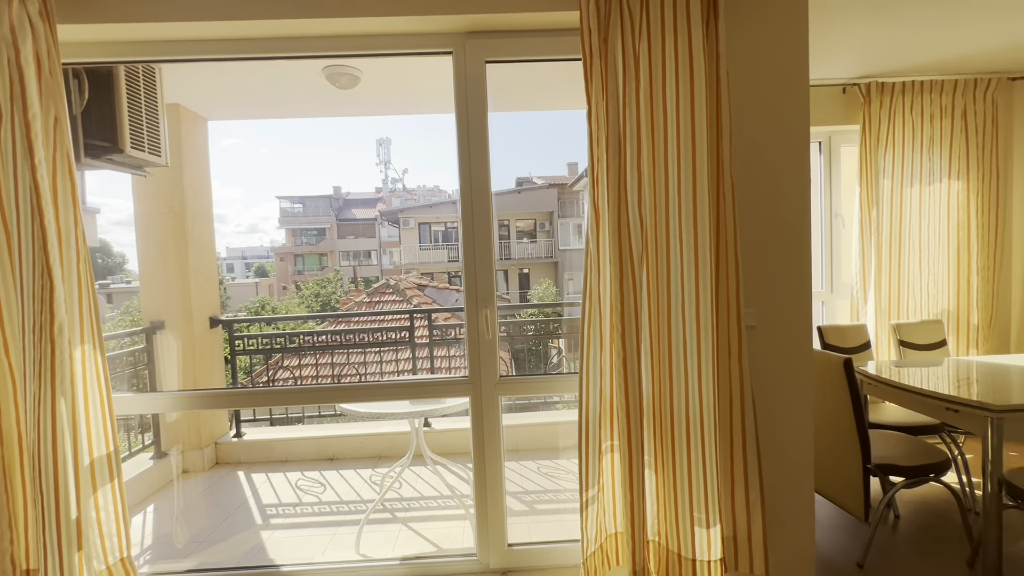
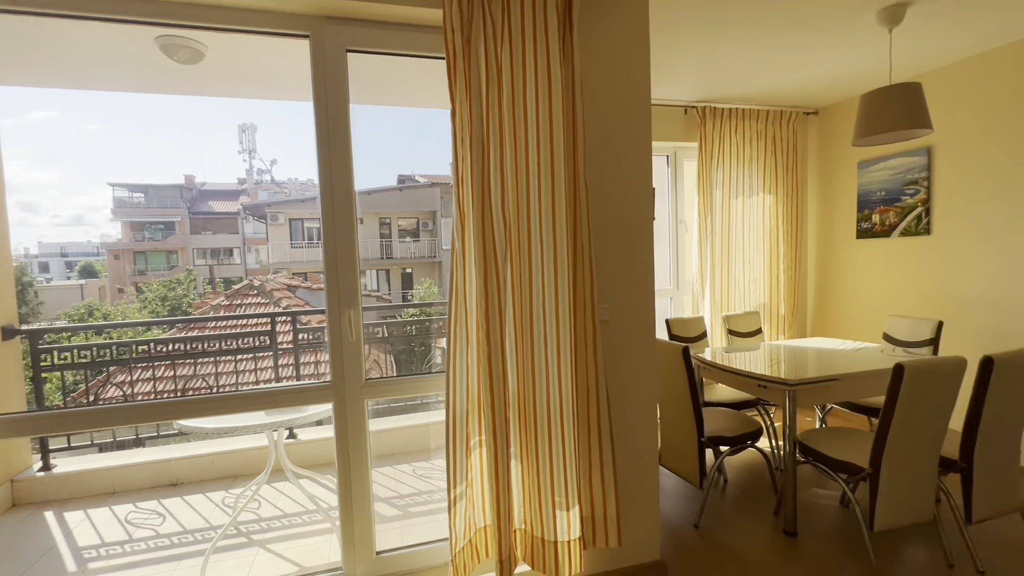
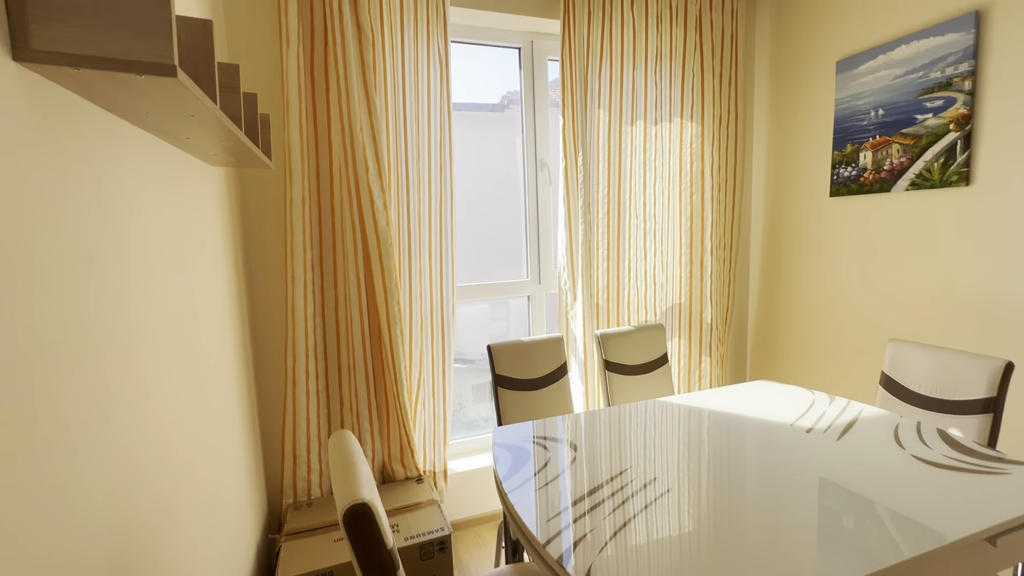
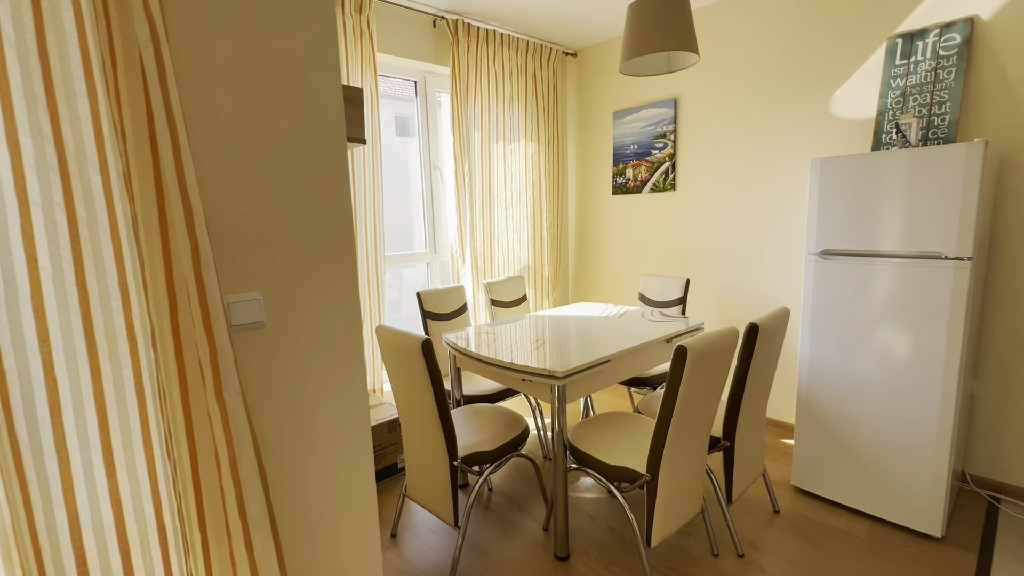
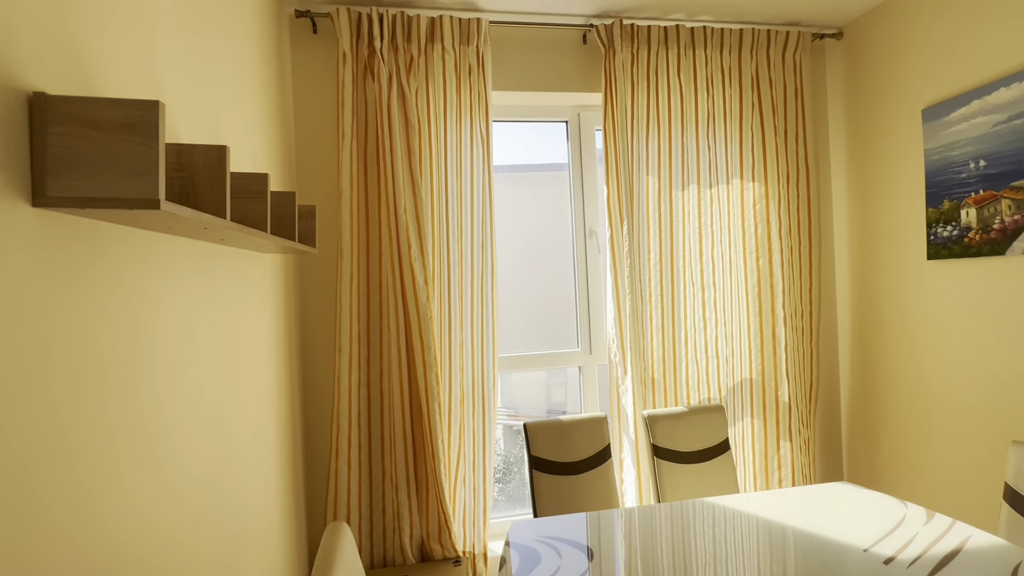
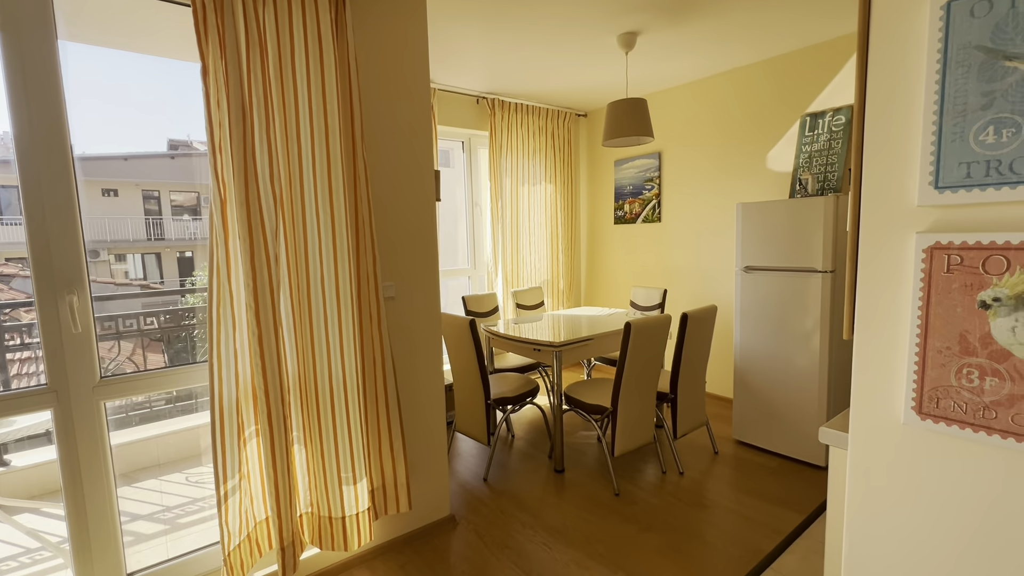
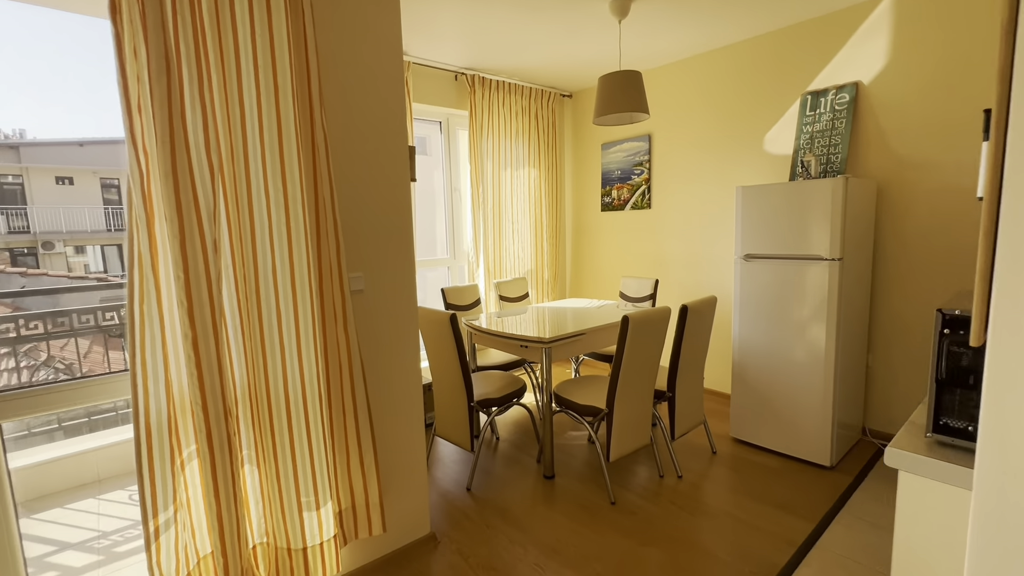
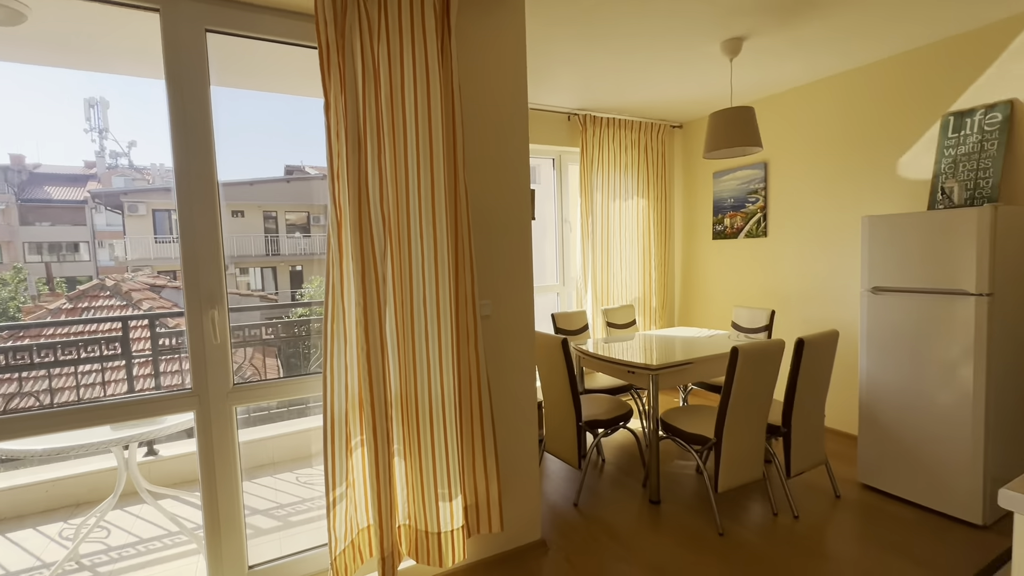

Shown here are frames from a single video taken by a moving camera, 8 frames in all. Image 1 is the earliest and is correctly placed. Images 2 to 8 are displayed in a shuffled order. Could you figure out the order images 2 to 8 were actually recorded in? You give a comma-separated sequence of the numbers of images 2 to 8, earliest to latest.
2, 8, 6, 7, 4, 3, 5
